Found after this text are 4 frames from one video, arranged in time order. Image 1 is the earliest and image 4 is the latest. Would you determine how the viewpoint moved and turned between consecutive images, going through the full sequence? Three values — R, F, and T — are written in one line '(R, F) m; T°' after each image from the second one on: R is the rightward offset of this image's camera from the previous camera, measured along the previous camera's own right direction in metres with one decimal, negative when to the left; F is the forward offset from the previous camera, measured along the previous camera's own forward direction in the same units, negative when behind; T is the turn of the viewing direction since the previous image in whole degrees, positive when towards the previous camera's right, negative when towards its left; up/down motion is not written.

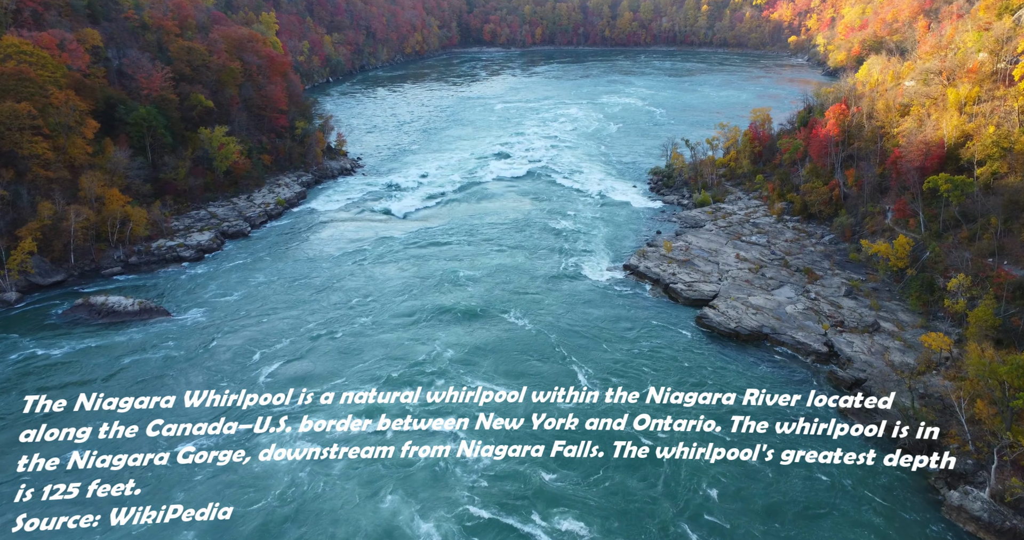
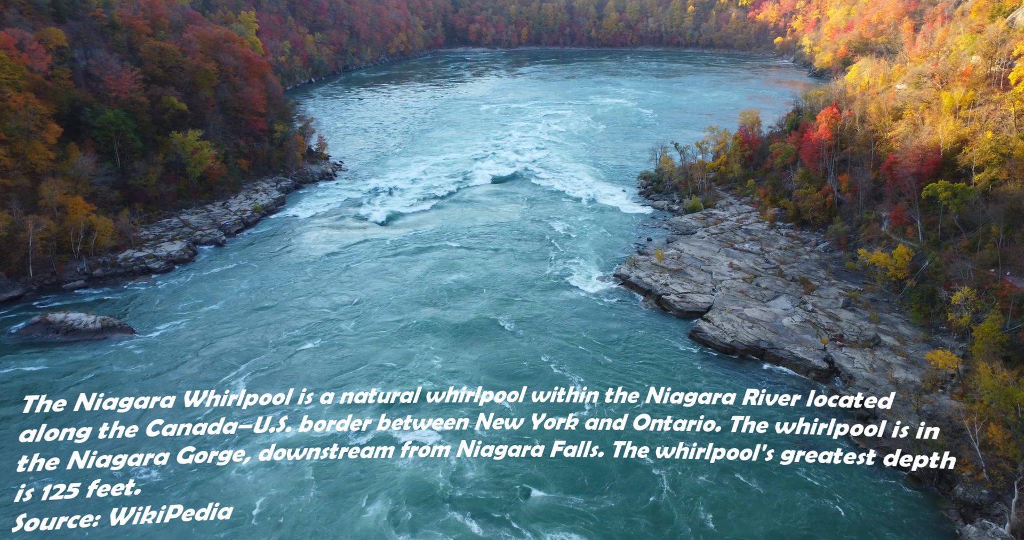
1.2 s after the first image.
(0.0, +1.4) m; +1°
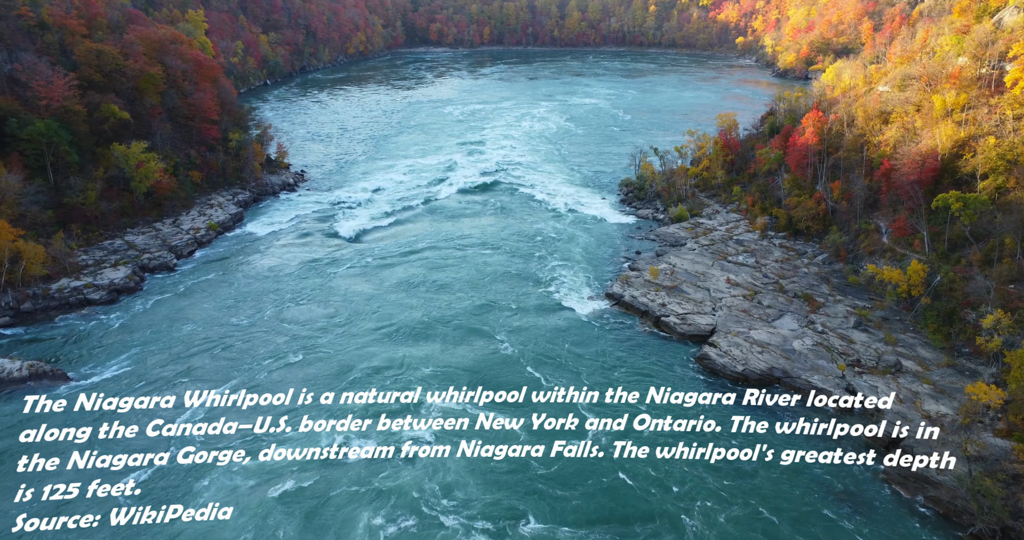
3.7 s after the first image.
(-1.1, +2.8) m; +3°
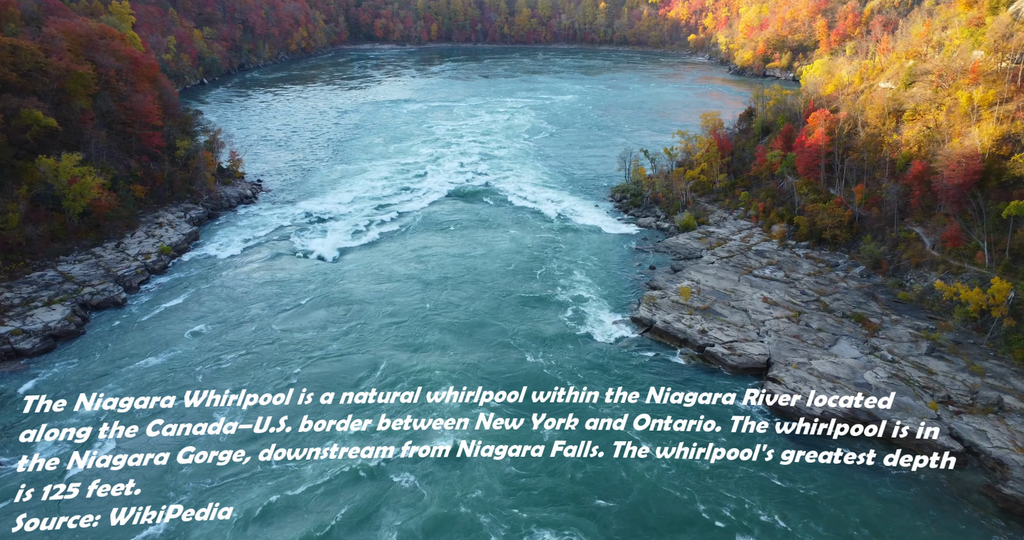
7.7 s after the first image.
(-3.3, +4.6) m; +5°
